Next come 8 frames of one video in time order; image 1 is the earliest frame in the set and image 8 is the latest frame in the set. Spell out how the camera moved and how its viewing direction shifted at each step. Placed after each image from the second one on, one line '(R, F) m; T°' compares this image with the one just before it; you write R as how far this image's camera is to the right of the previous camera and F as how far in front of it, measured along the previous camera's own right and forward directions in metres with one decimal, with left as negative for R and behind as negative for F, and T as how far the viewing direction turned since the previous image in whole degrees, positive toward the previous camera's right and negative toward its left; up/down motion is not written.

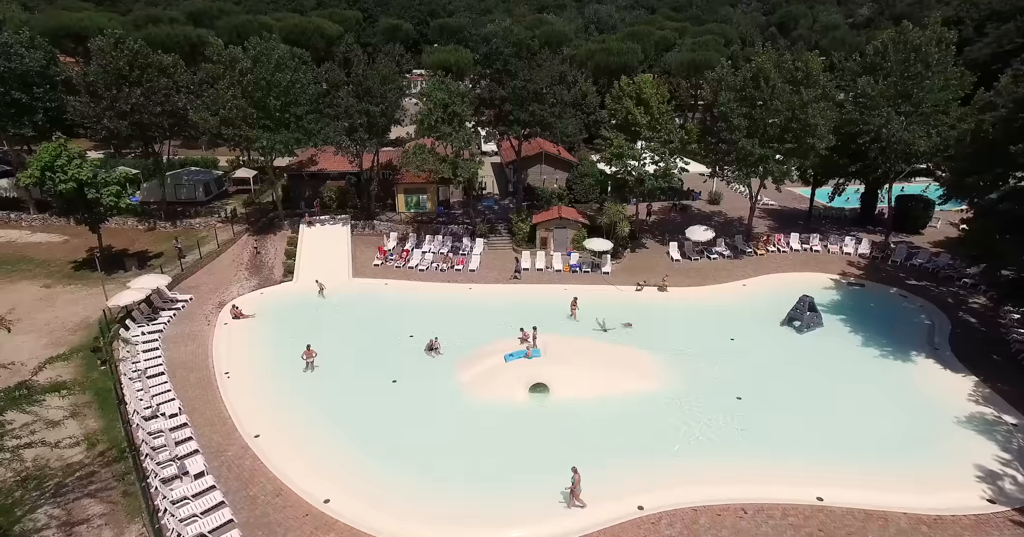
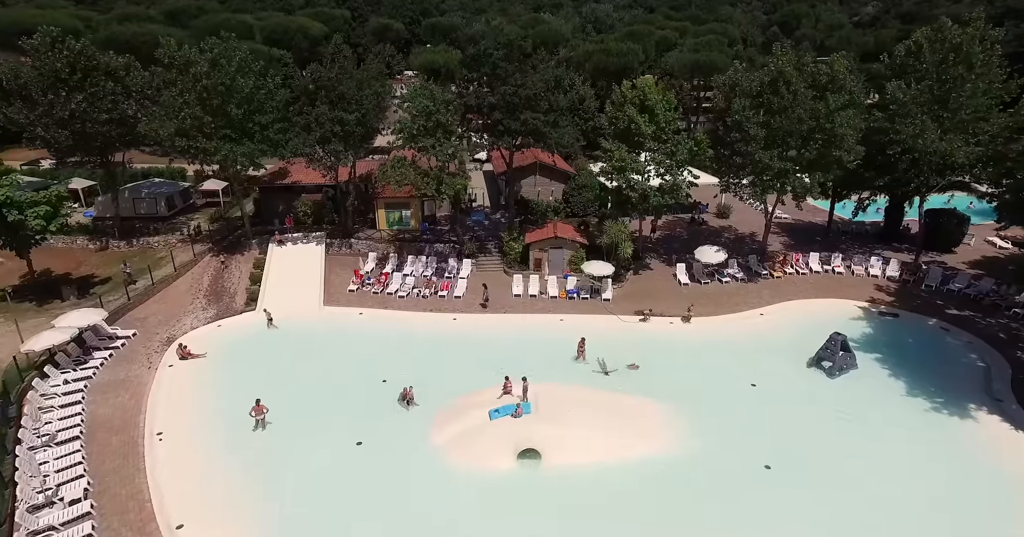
(+0.5, +4.1) m; 0°
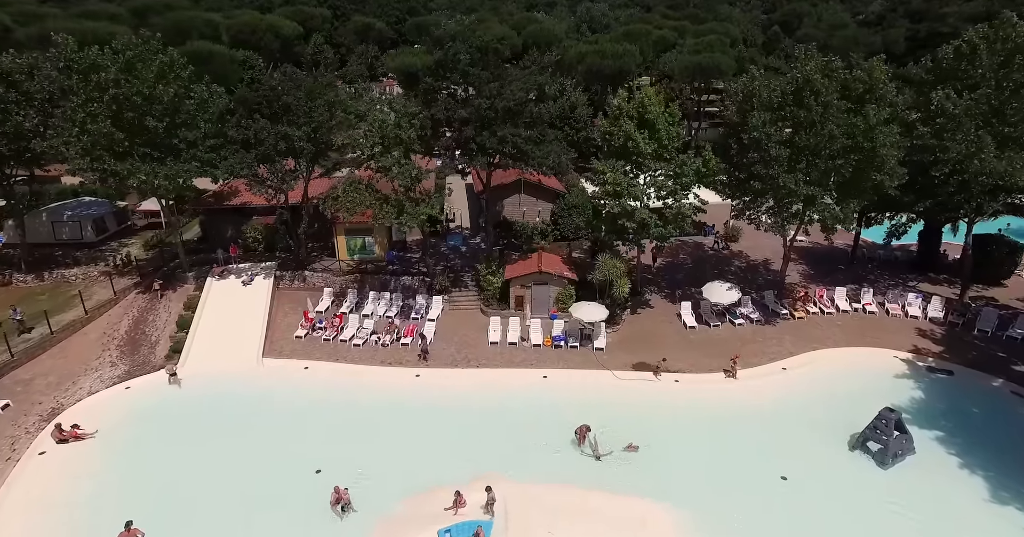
(+1.1, +5.6) m; 0°
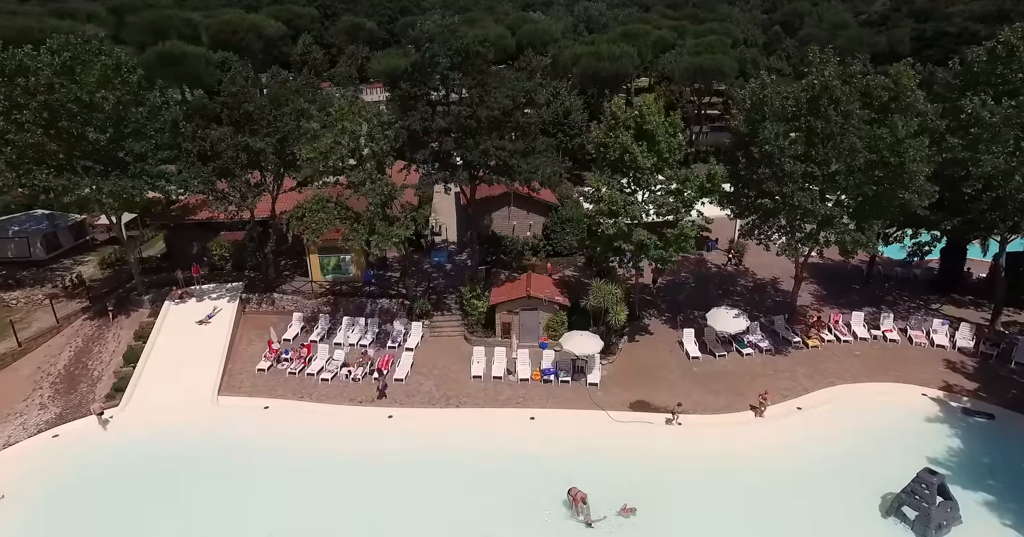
(+0.6, +3.0) m; 0°
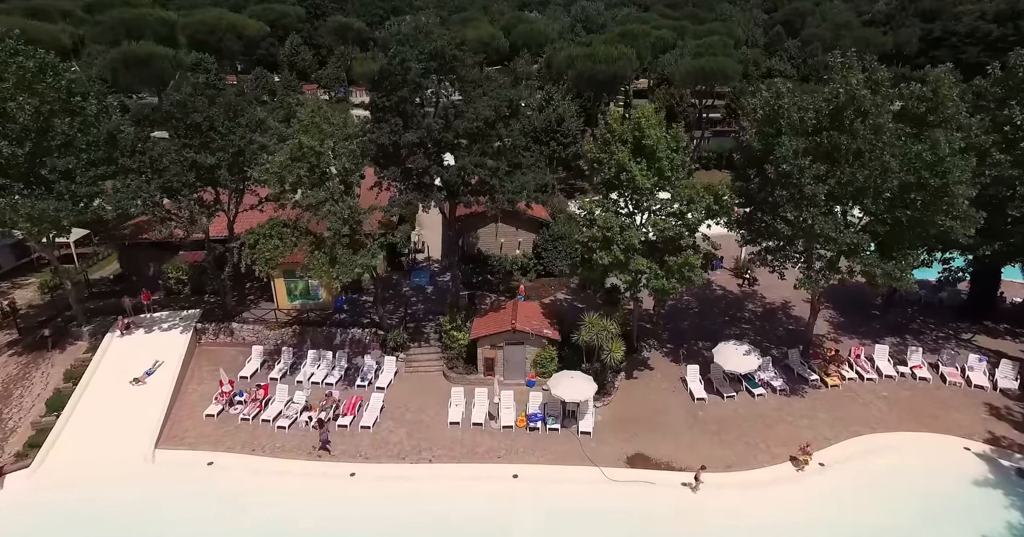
(+0.7, +3.2) m; 0°
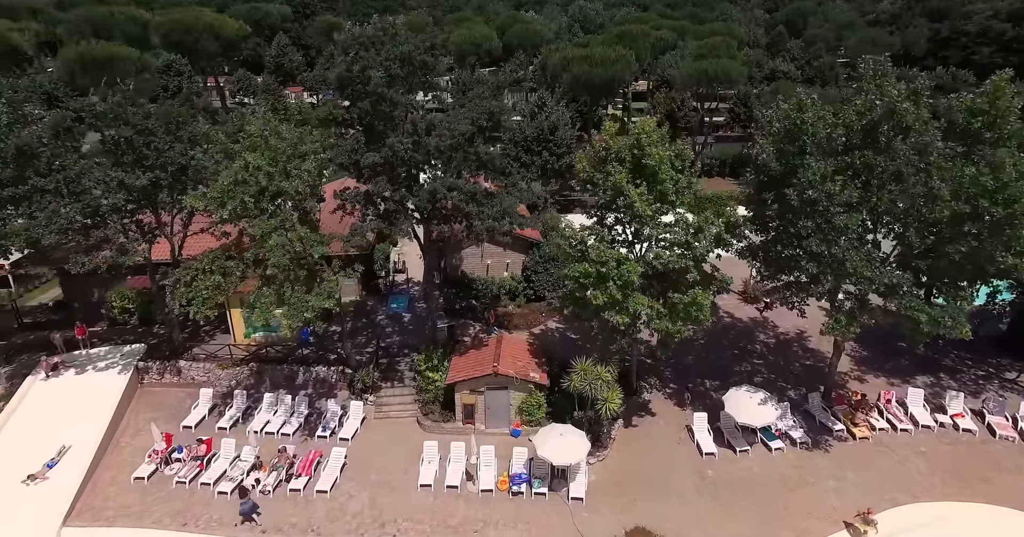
(+0.7, +3.3) m; 0°
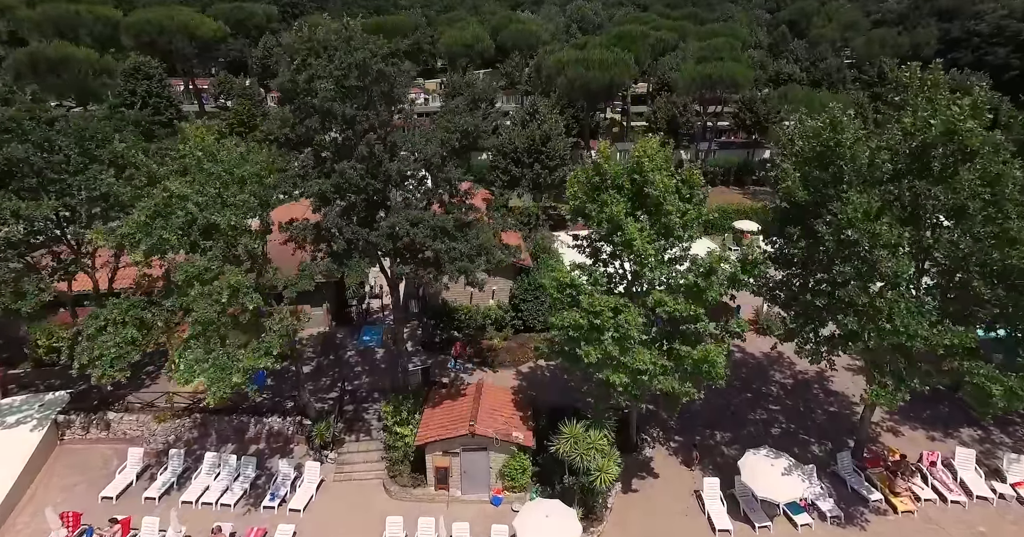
(+0.7, +3.4) m; 0°
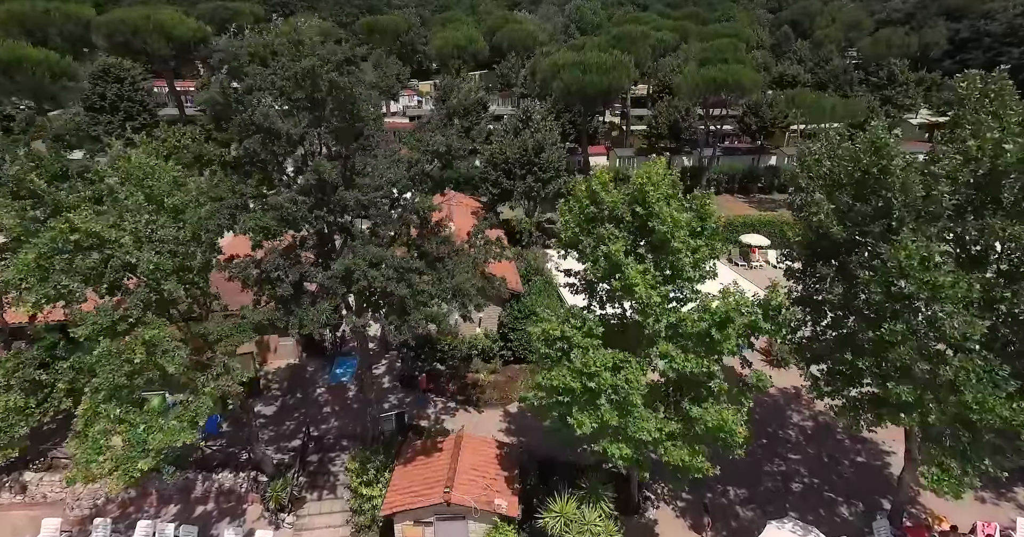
(+0.5, +2.9) m; 0°
